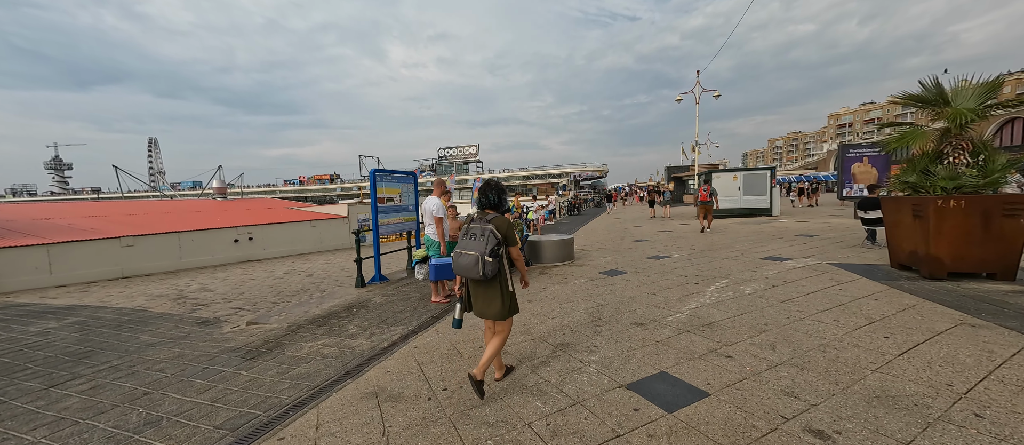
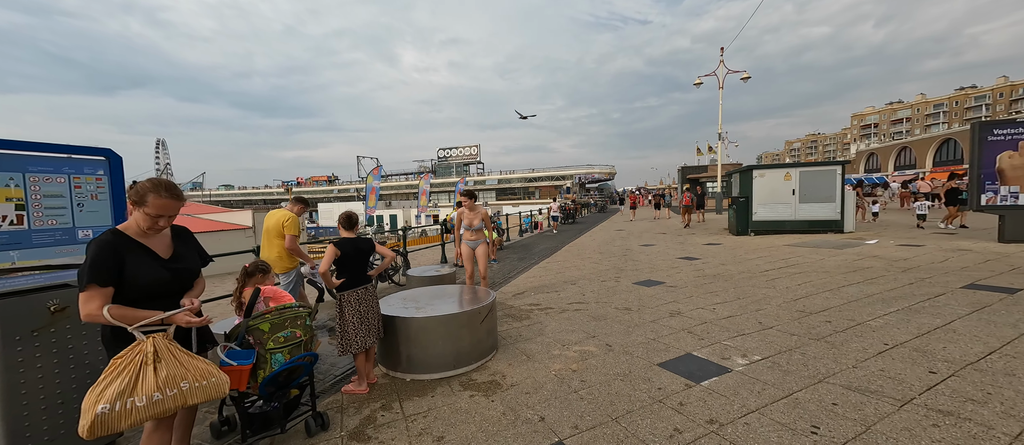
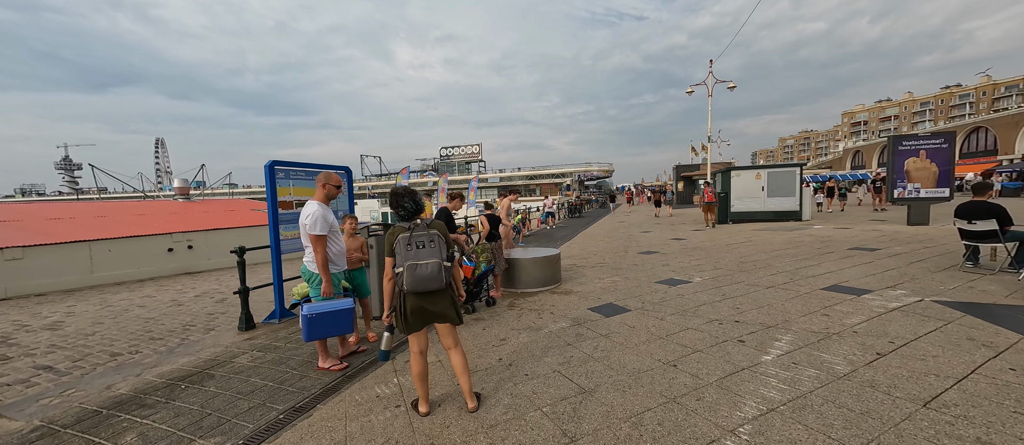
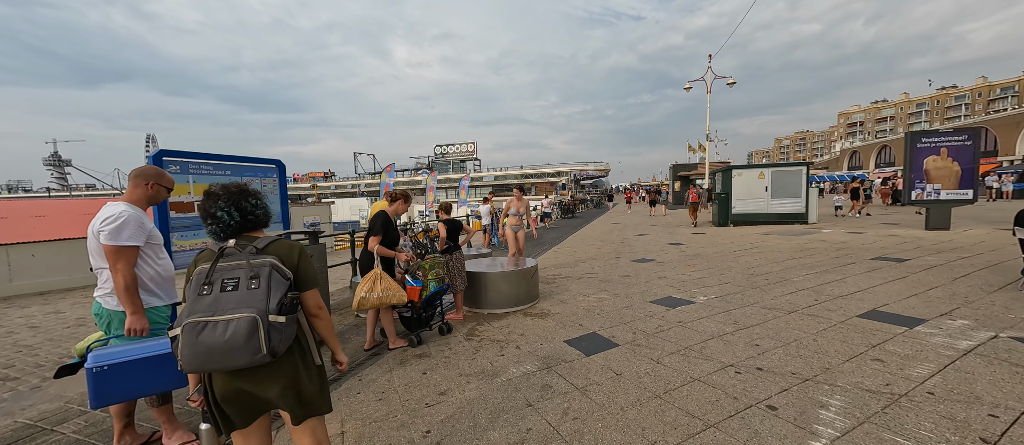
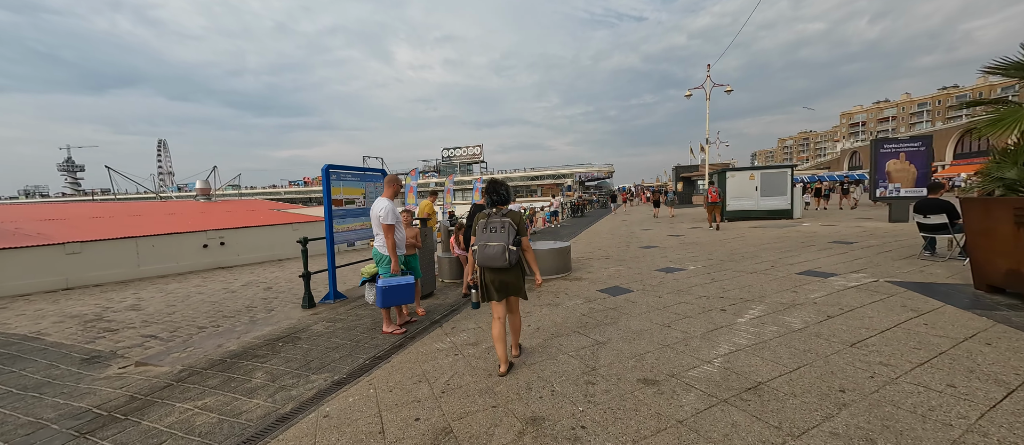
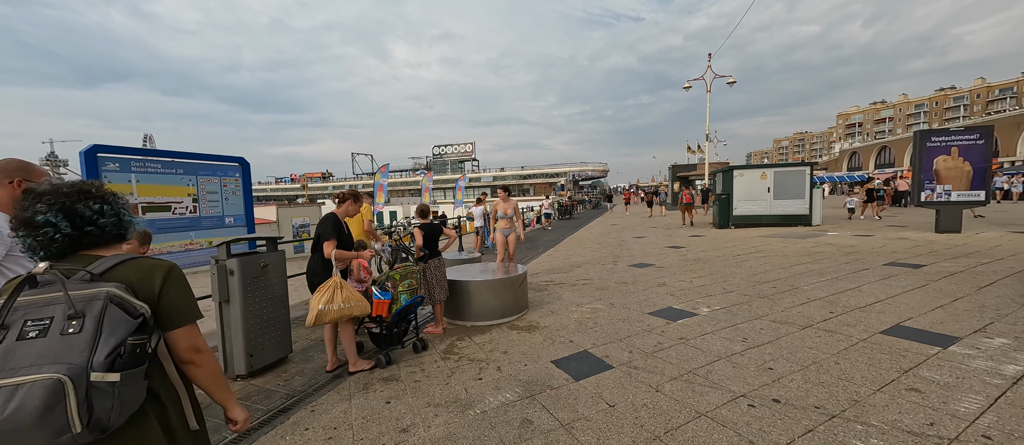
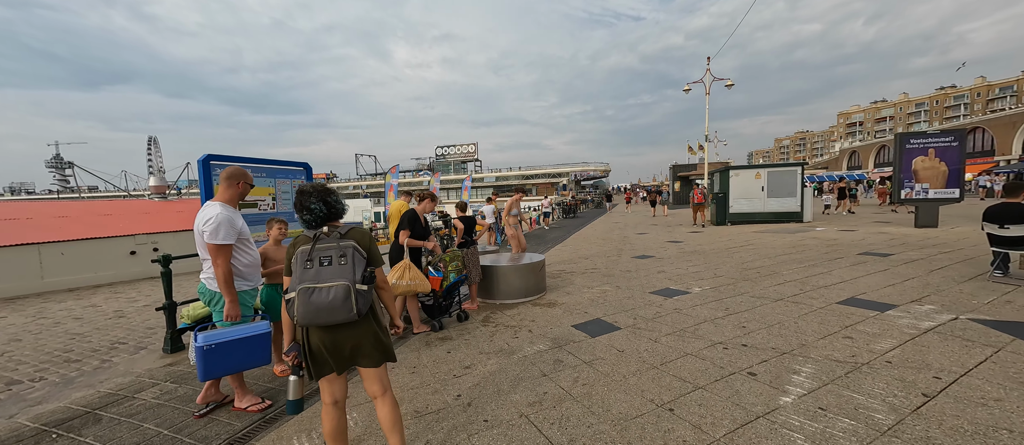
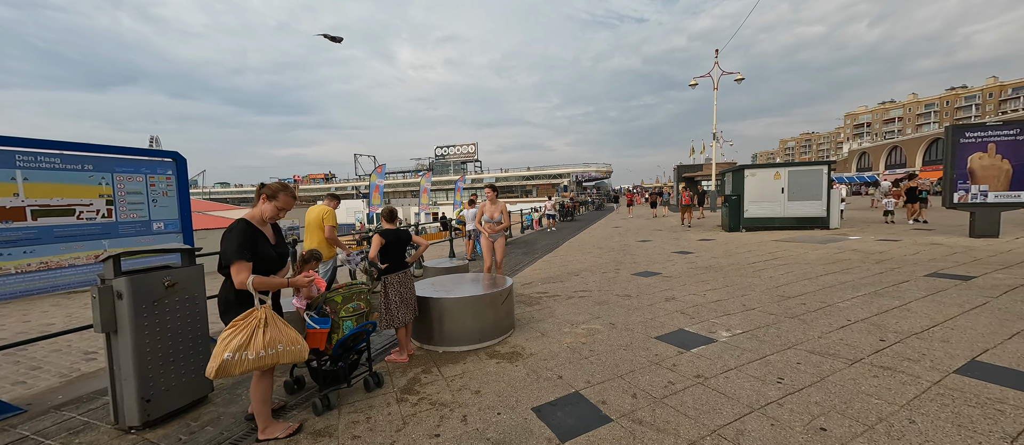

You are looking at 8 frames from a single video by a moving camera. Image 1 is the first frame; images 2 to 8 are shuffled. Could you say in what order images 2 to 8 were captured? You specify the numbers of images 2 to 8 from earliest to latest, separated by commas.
5, 3, 7, 4, 6, 8, 2
